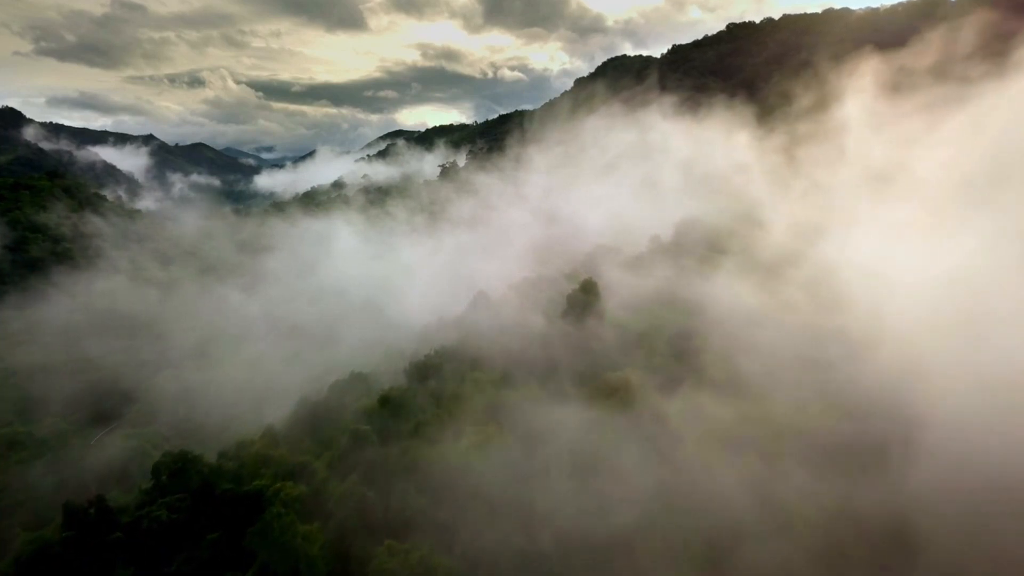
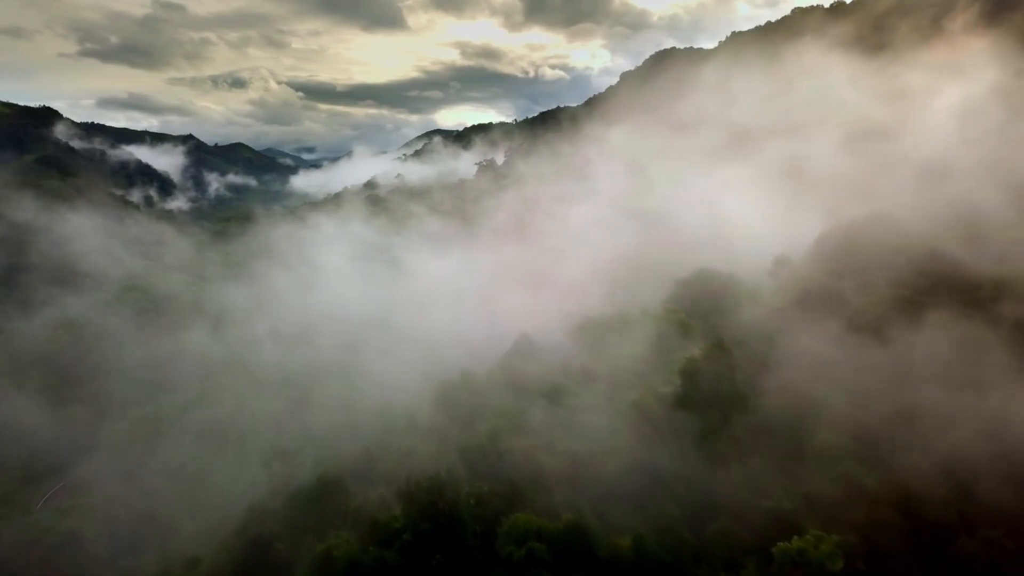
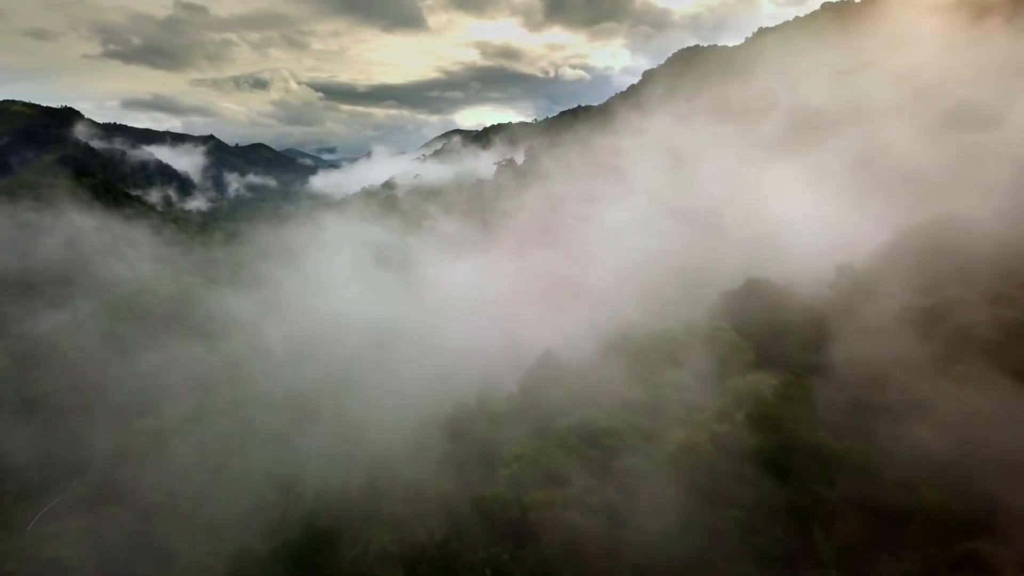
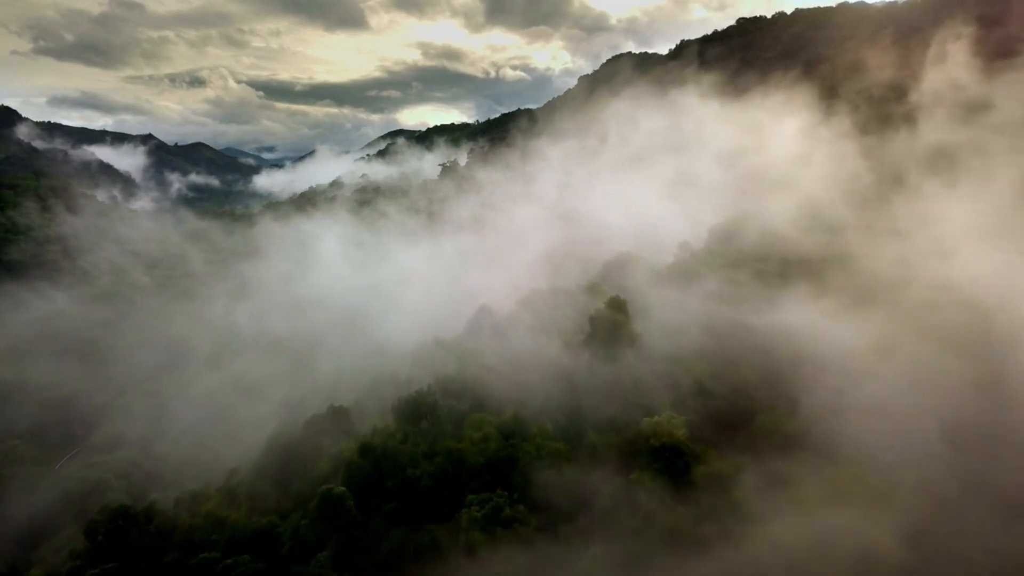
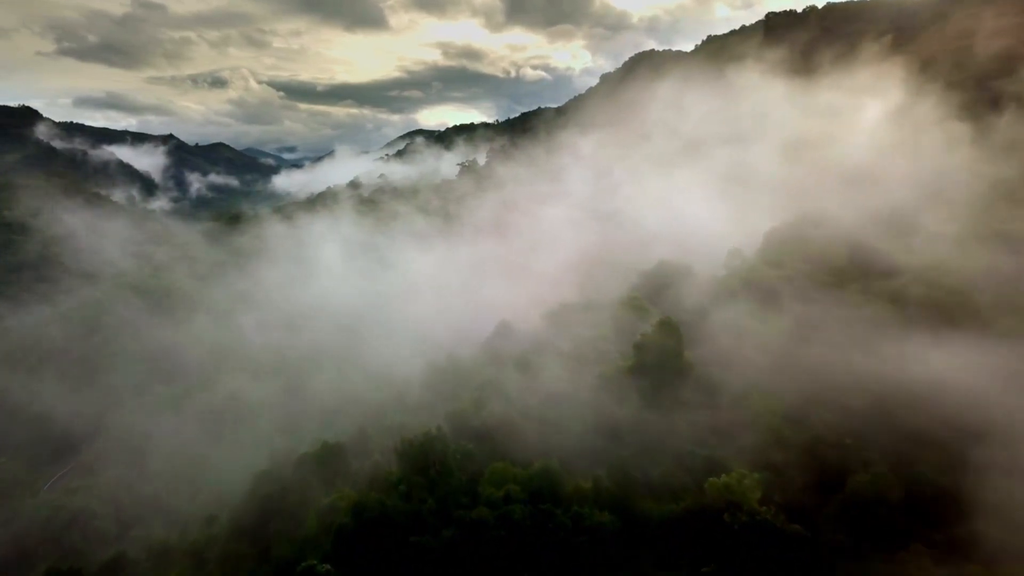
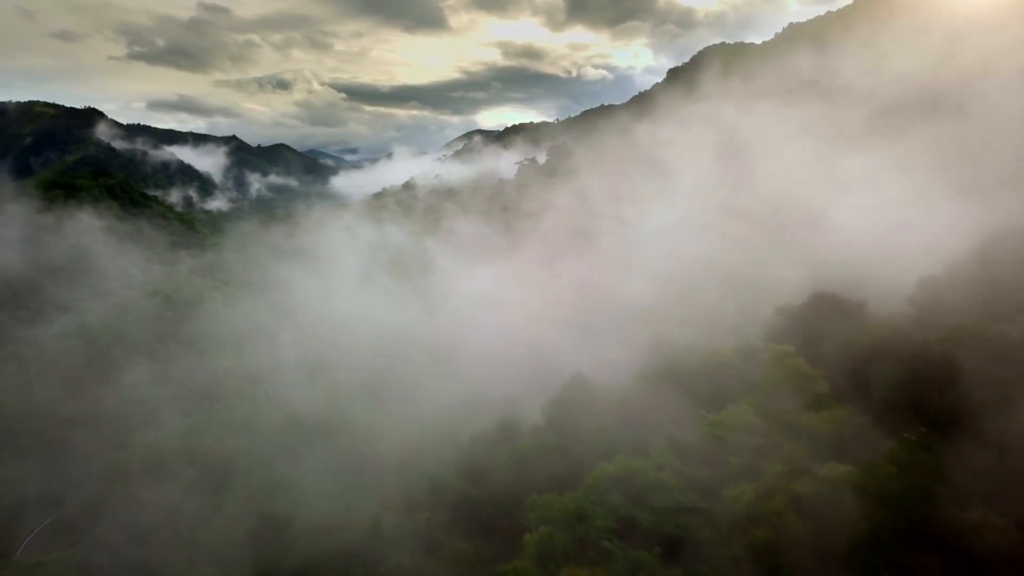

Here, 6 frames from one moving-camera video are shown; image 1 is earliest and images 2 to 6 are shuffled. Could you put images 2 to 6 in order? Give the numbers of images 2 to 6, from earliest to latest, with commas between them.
4, 5, 2, 3, 6
